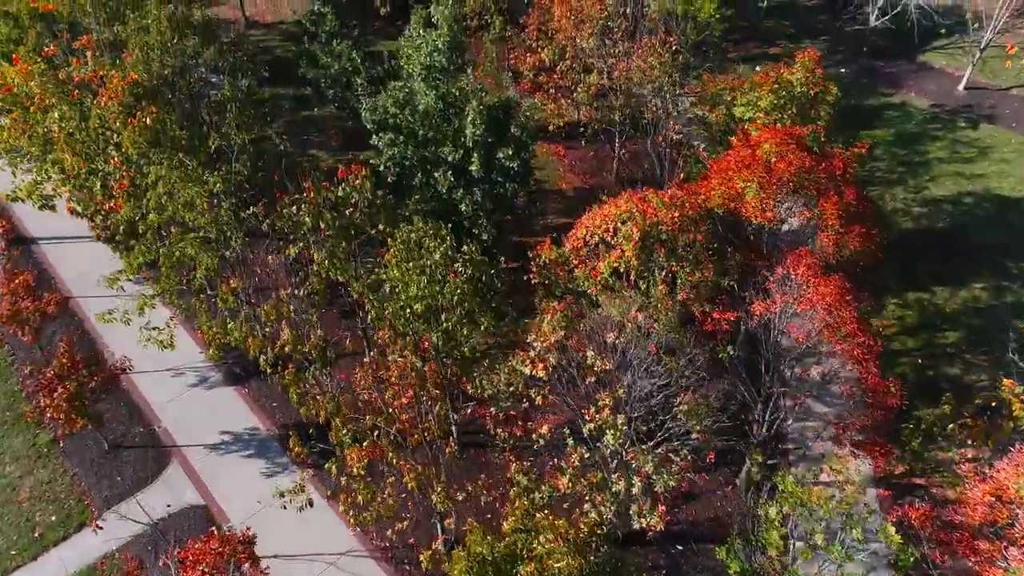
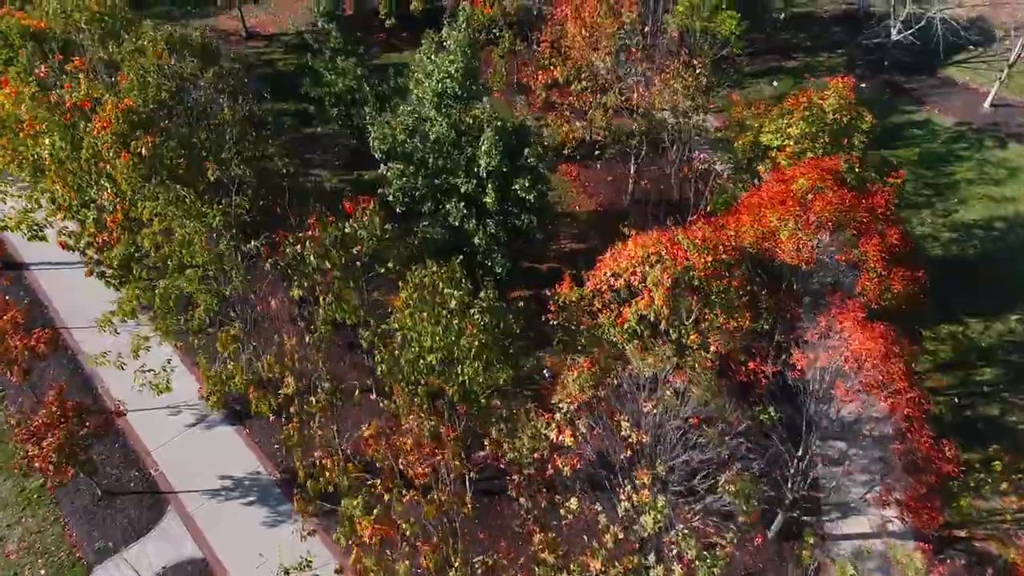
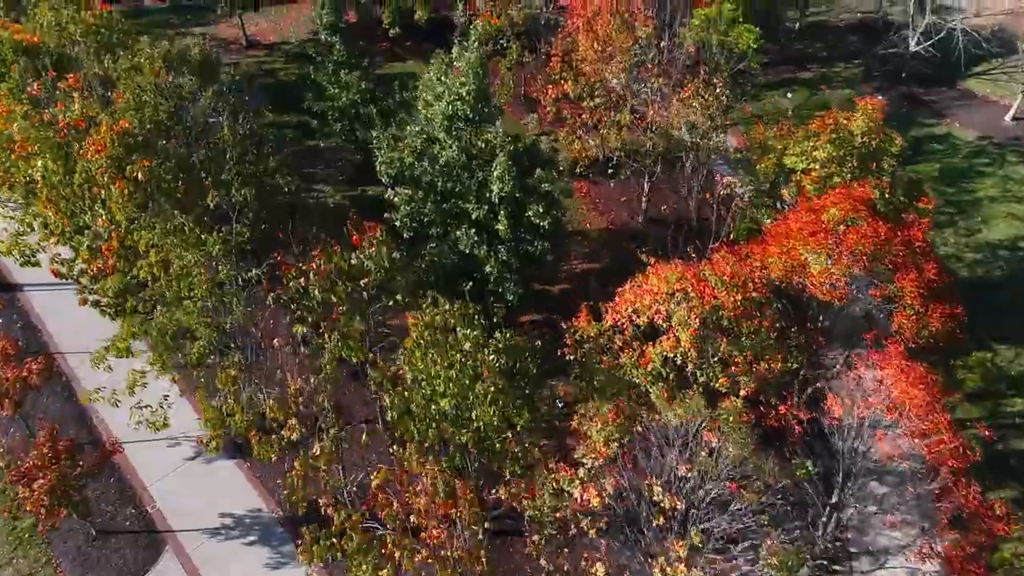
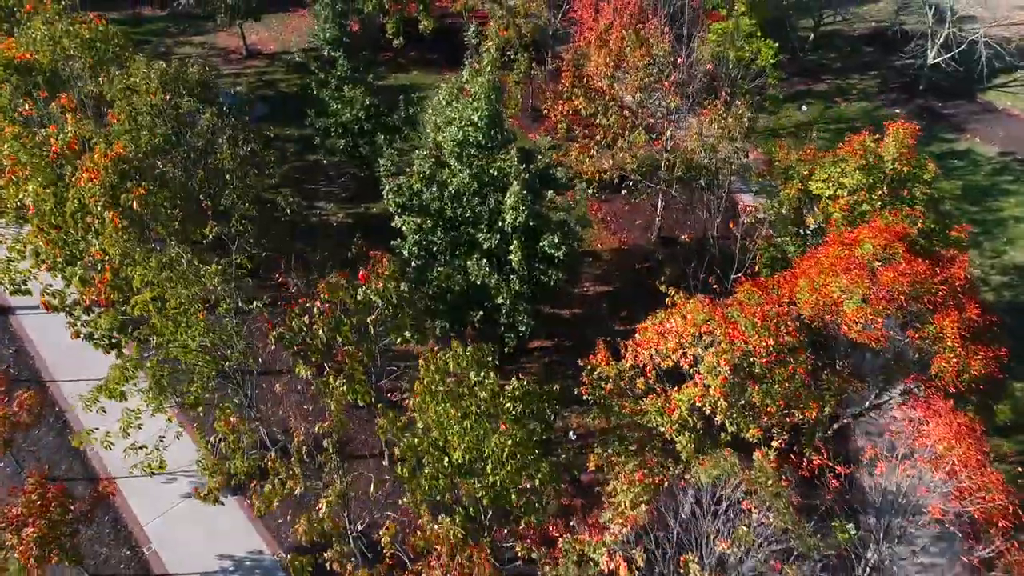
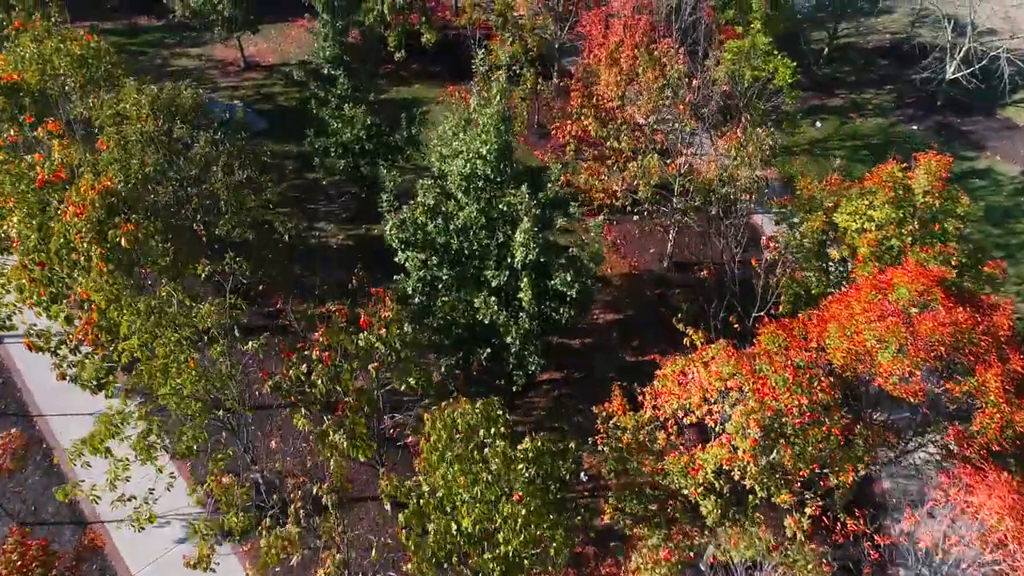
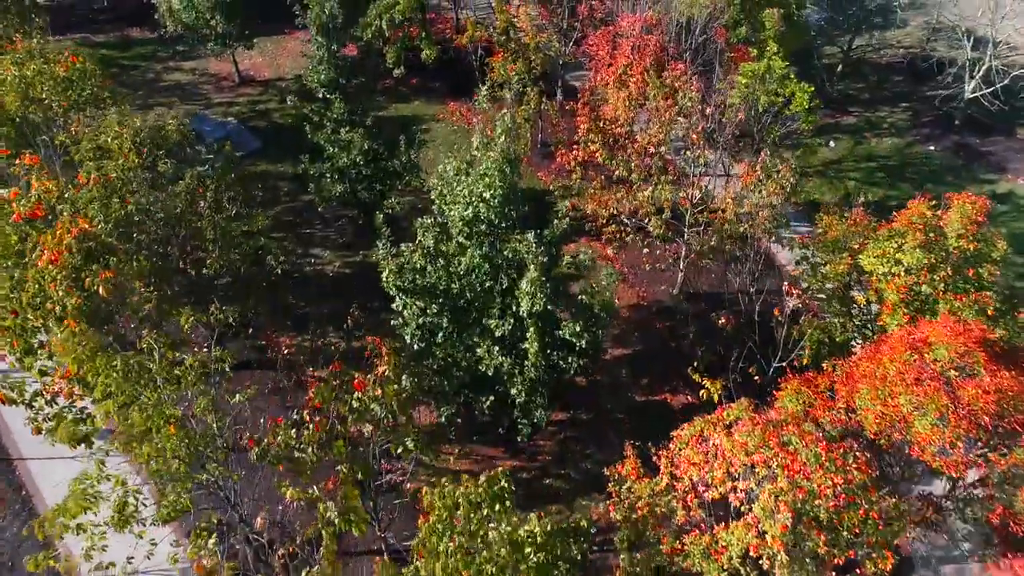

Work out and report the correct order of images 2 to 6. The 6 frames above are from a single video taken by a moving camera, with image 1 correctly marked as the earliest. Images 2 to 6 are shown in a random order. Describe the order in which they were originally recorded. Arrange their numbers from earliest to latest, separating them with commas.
2, 3, 4, 5, 6
